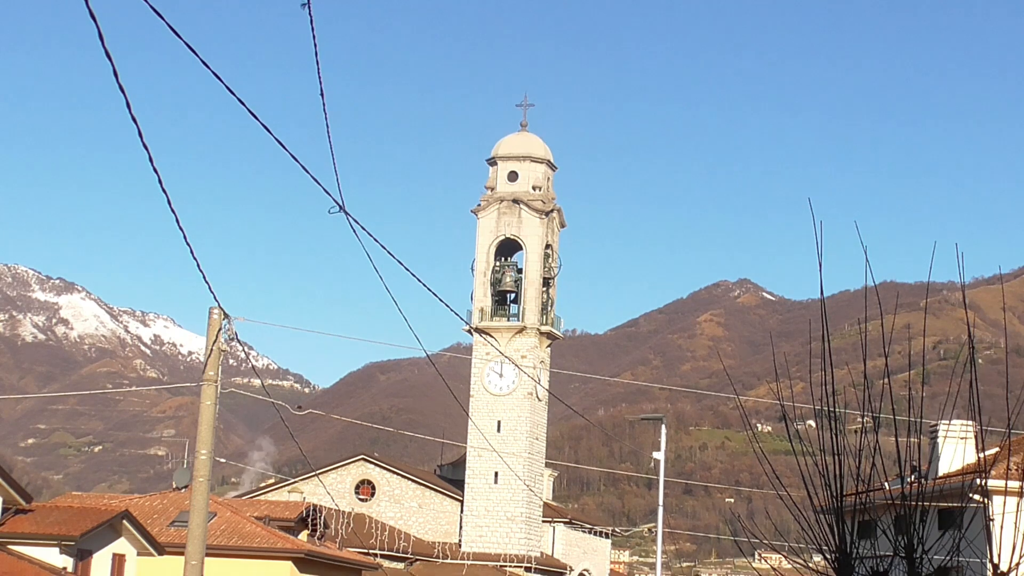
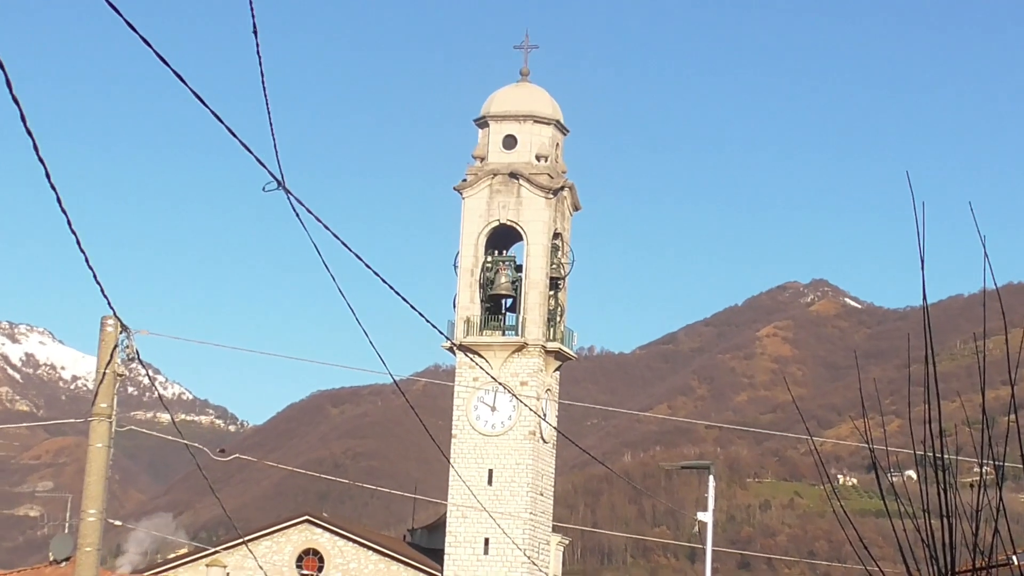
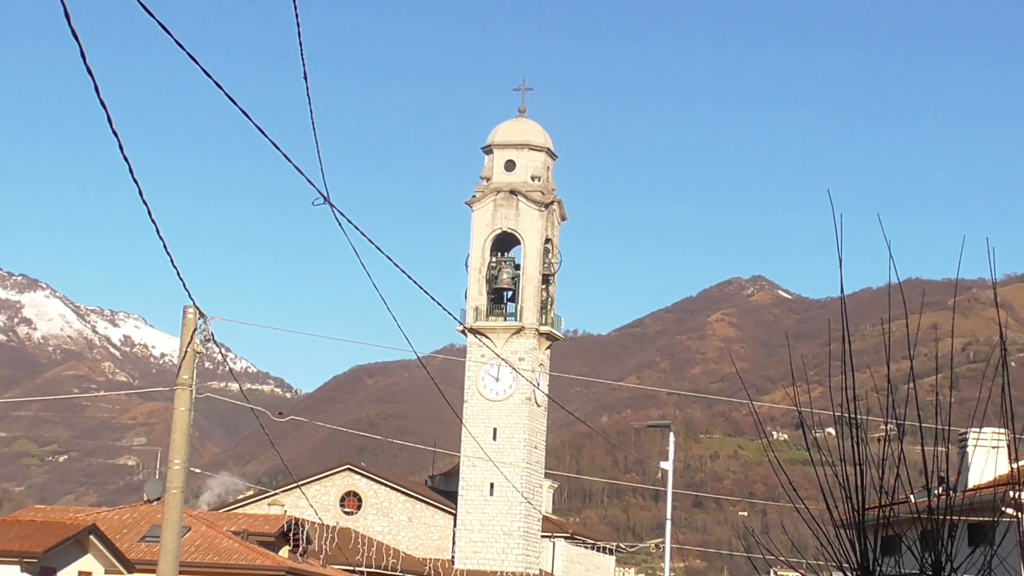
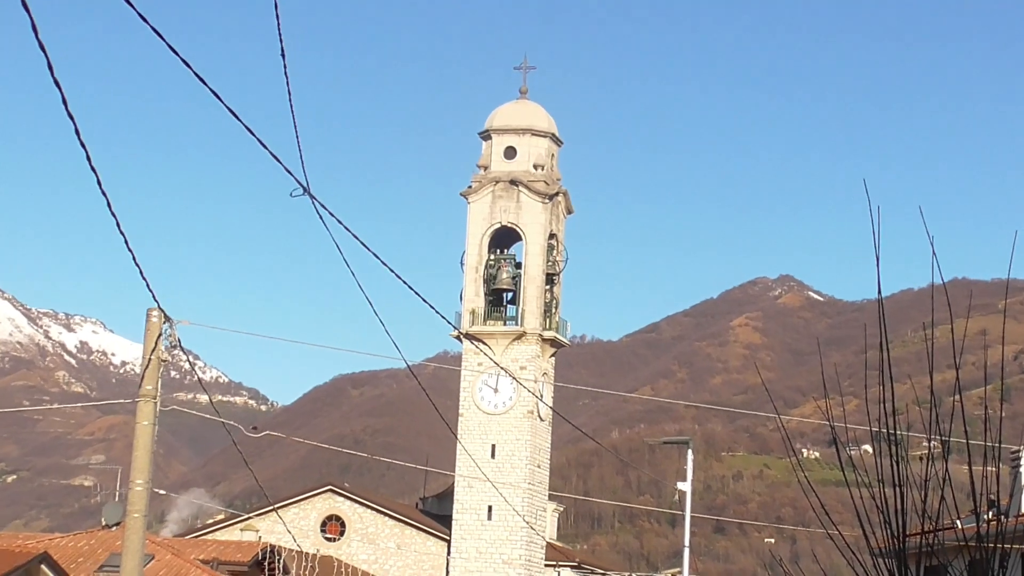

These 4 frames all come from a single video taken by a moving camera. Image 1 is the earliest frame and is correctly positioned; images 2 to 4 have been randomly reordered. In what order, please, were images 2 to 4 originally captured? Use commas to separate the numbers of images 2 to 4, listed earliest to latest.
3, 4, 2
